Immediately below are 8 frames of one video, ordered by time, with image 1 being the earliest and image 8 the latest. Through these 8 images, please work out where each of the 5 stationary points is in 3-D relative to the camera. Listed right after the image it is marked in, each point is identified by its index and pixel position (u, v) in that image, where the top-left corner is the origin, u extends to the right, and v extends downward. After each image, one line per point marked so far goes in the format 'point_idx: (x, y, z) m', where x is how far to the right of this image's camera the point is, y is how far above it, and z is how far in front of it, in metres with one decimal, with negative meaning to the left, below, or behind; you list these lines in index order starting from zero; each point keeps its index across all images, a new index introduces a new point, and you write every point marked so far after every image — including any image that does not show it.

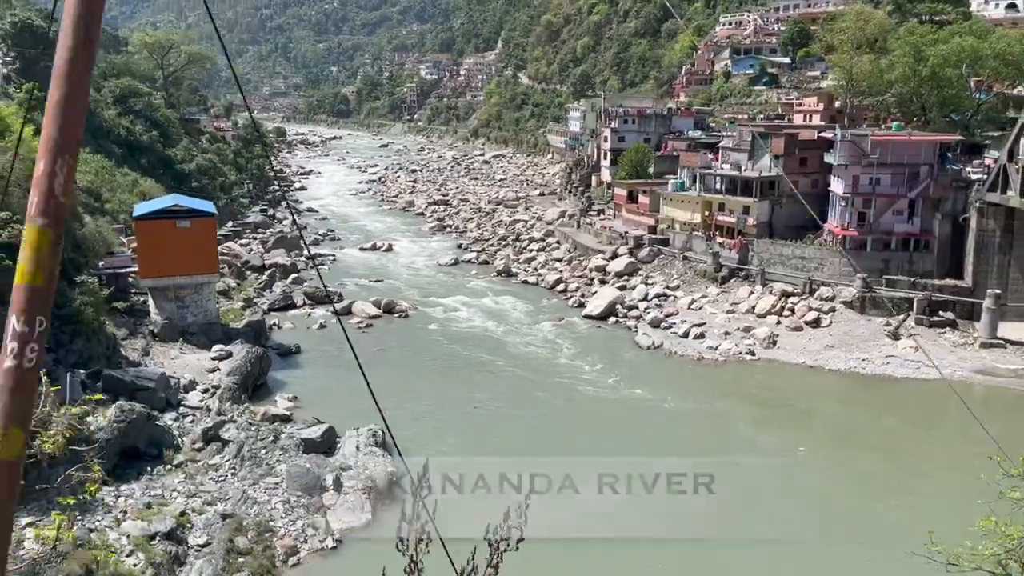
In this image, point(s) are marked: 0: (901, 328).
0: (+8.8, -0.9, +19.2) m
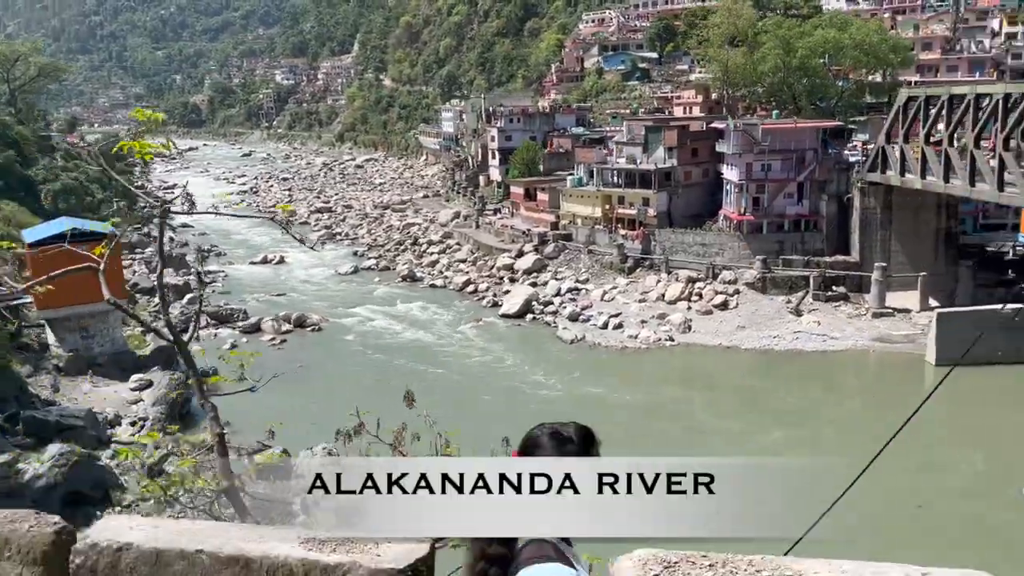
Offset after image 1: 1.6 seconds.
0: (+7.0, -0.4, +20.3) m
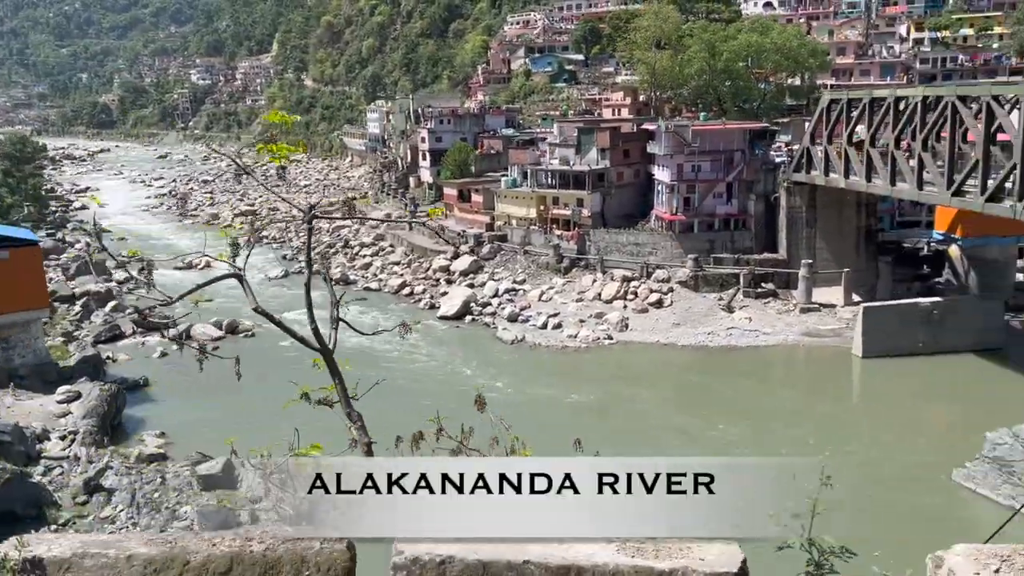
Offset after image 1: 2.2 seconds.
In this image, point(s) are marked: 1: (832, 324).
0: (+5.5, -0.3, +20.9) m
1: (+7.5, -0.8, +19.8) m
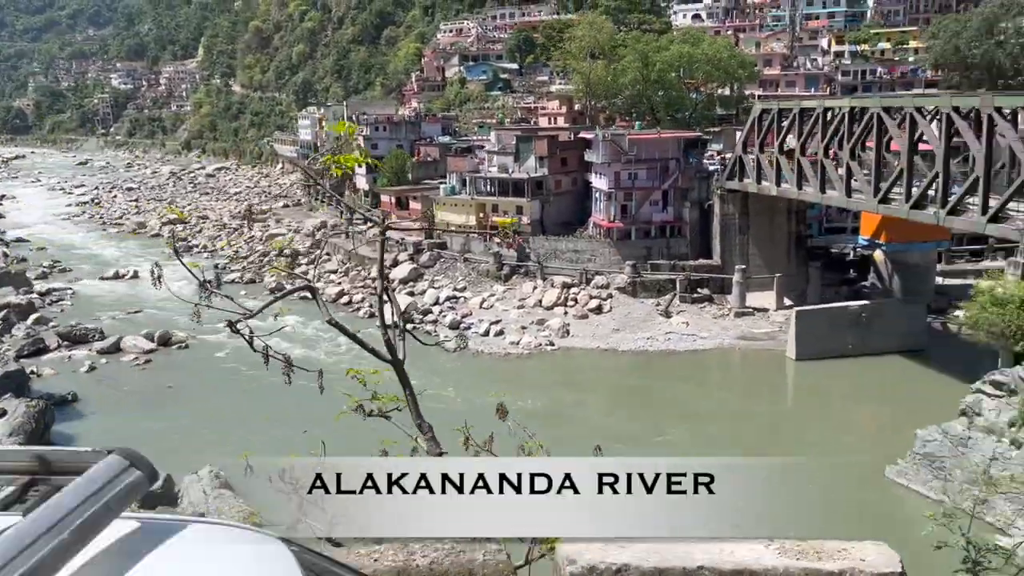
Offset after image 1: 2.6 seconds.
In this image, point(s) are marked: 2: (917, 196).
0: (+4.0, -0.5, +21.3) m
1: (+6.1, -1.0, +20.4) m
2: (+7.0, +1.6, +14.6) m
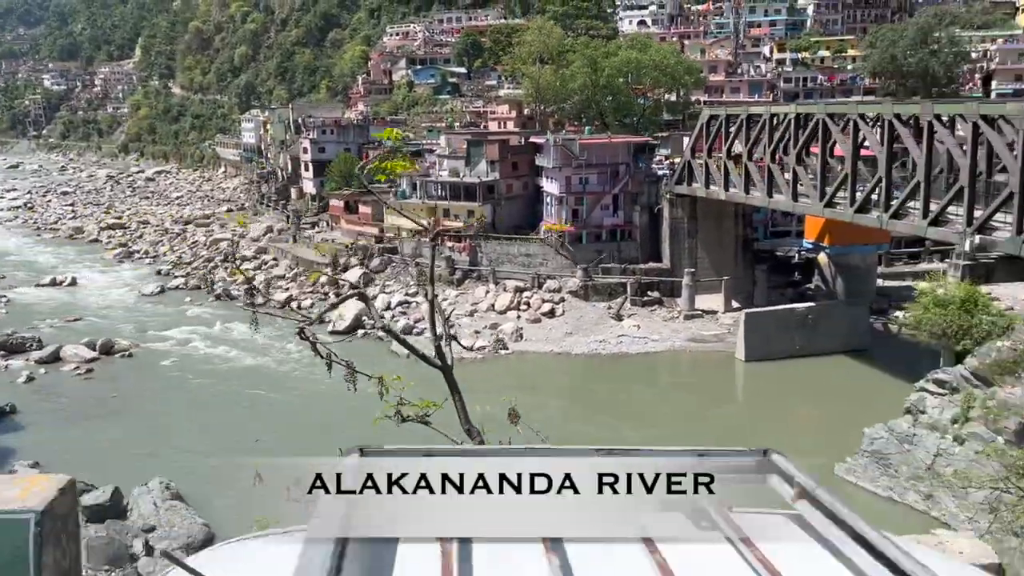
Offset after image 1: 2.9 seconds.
0: (+2.8, -0.6, +21.5) m
1: (+5.0, -1.0, +20.7) m
2: (+6.2, +1.6, +15.0) m
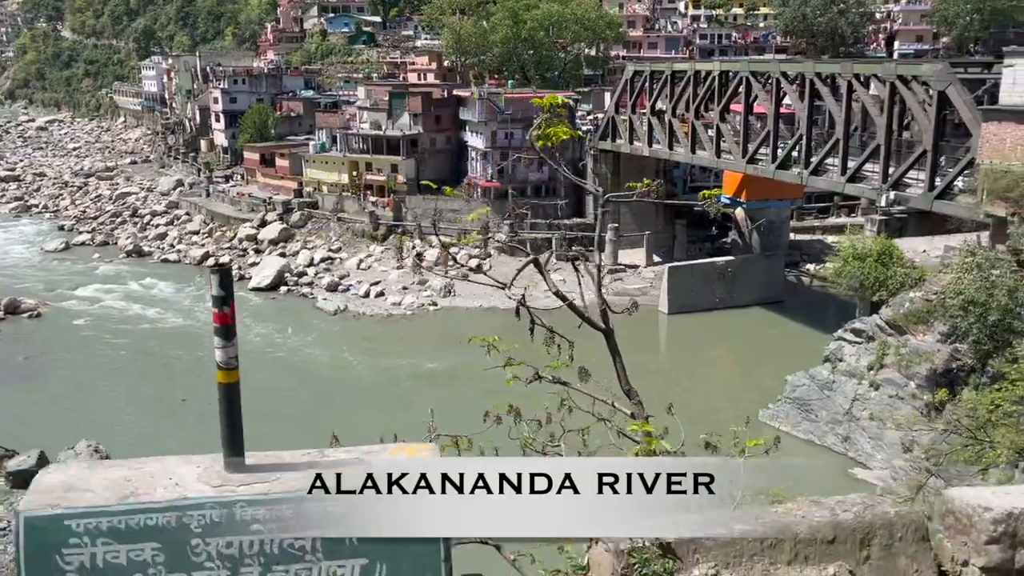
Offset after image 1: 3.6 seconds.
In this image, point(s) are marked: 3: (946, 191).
0: (+0.9, +0.6, +21.7) m
1: (+3.1, +0.1, +21.2) m
2: (+5.0, +2.4, +15.5) m
3: (+6.2, +1.4, +12.1) m
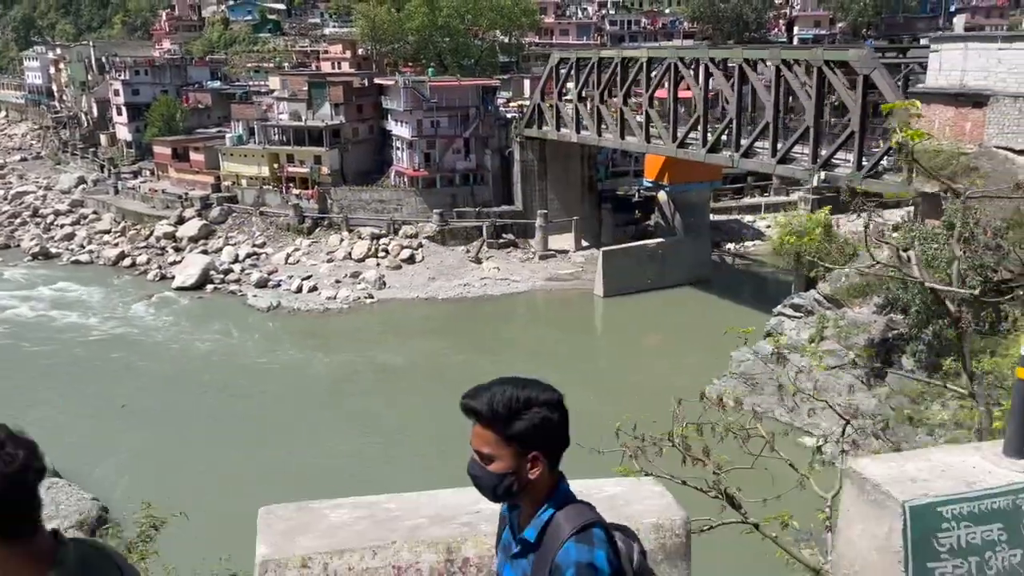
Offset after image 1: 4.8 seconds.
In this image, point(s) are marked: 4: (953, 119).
0: (-0.8, +0.9, +21.7) m
1: (+1.5, +0.5, +21.5) m
2: (+3.8, +2.8, +16.0) m
3: (+5.5, +1.8, +12.8) m
4: (+5.3, +2.0, +10.1) m
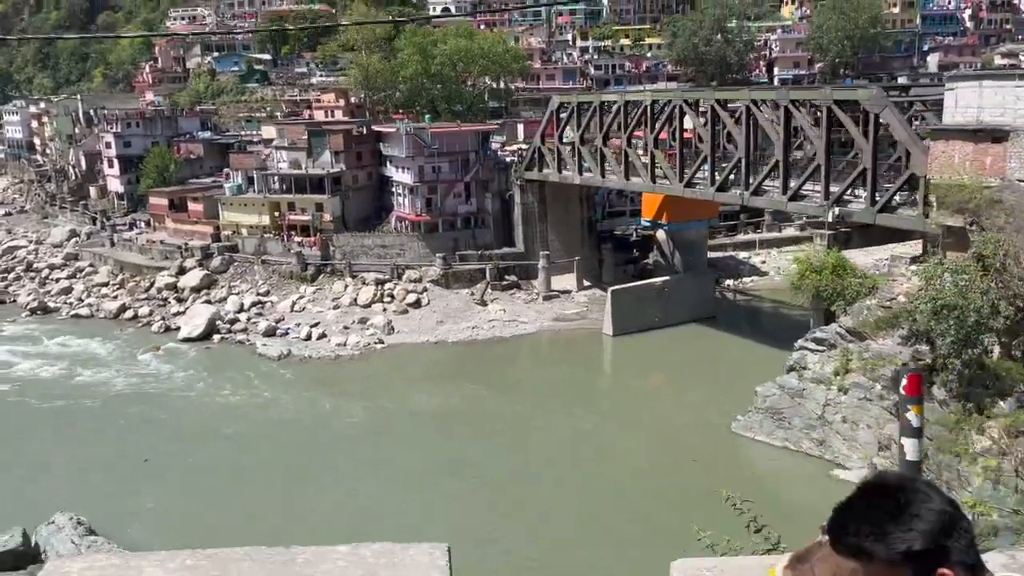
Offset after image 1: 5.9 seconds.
0: (-0.7, -0.2, +21.8) m
1: (+1.6, -0.5, +21.6) m
2: (+4.0, +2.1, +16.3) m
3: (+5.8, +1.3, +13.1) m
4: (+5.7, +1.7, +10.4) m
